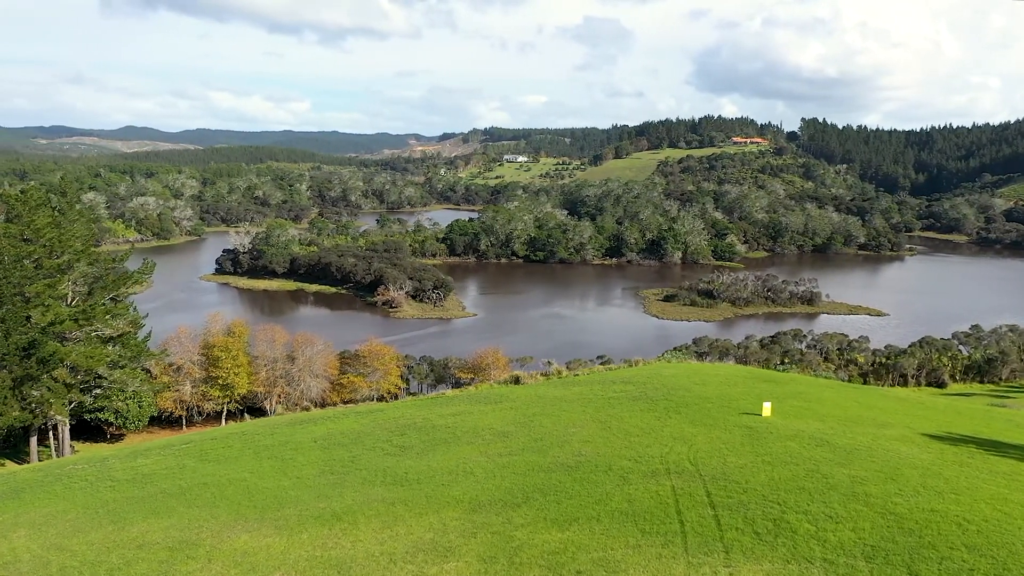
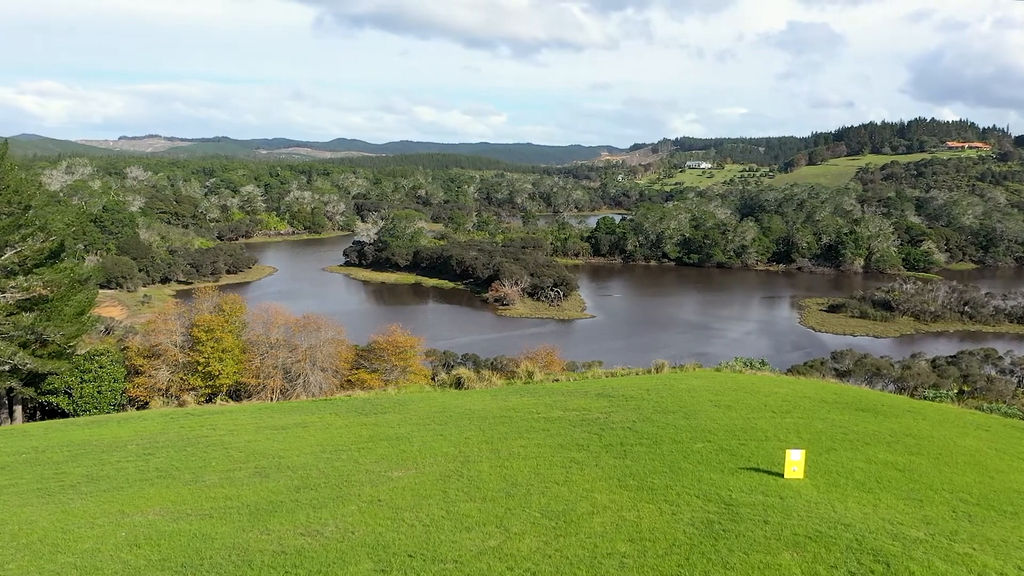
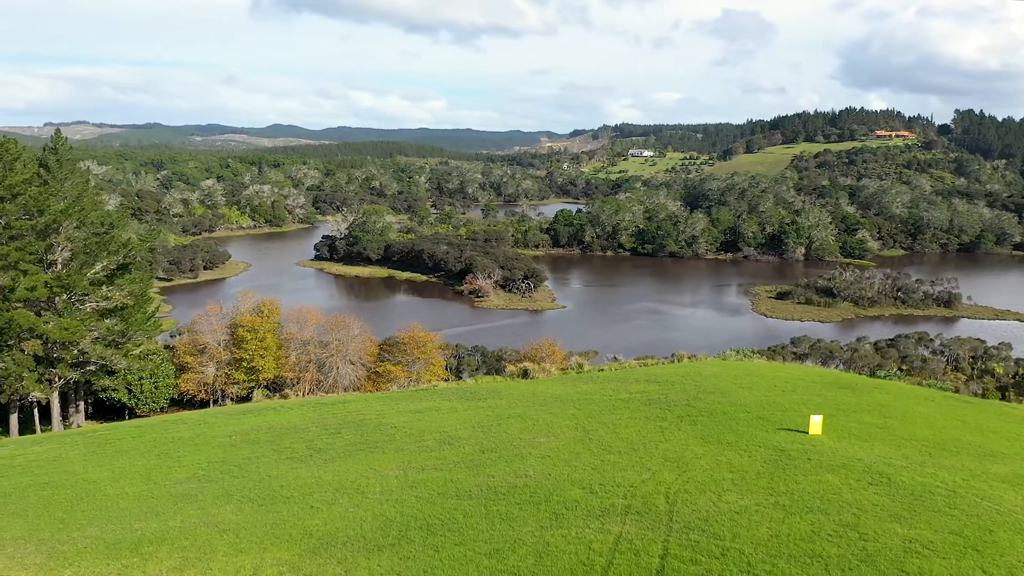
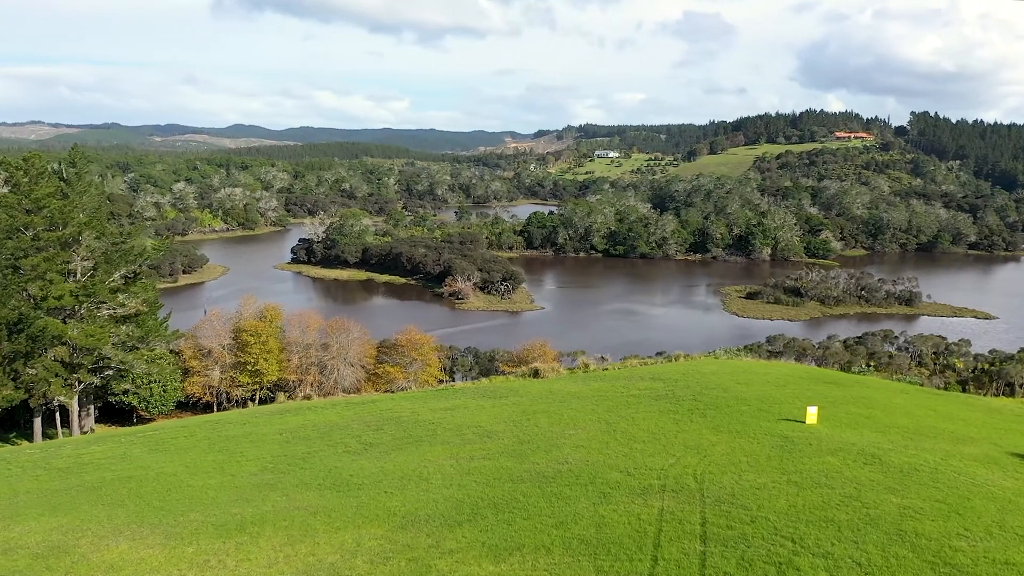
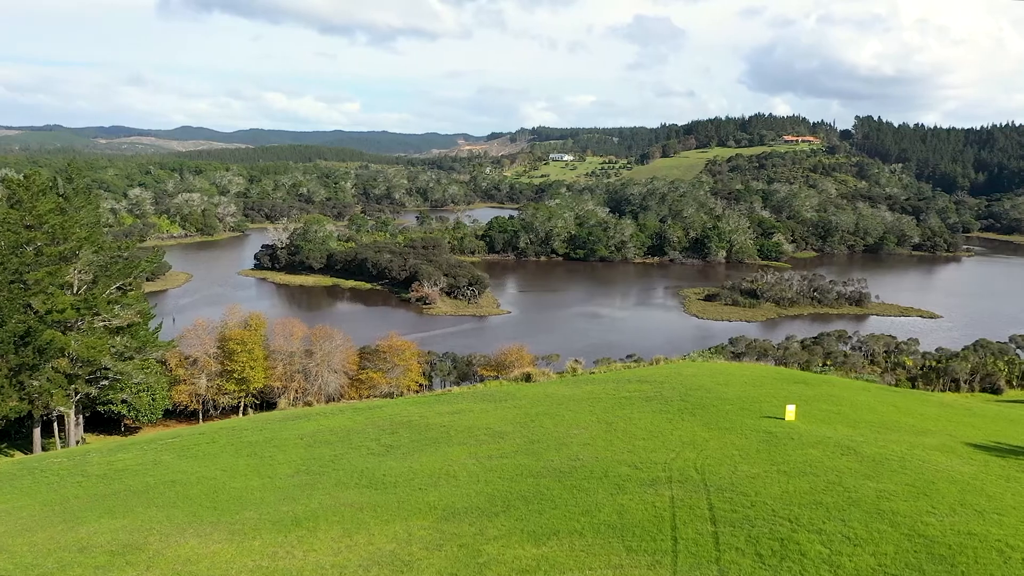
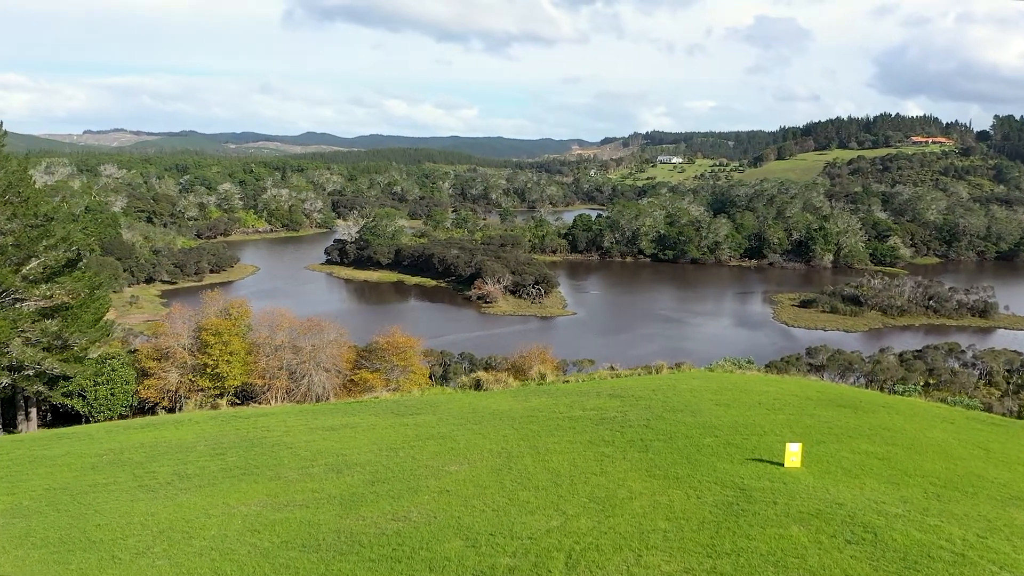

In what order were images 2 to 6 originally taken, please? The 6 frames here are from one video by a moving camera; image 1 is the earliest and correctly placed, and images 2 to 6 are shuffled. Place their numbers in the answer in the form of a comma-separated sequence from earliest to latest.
5, 4, 3, 6, 2
